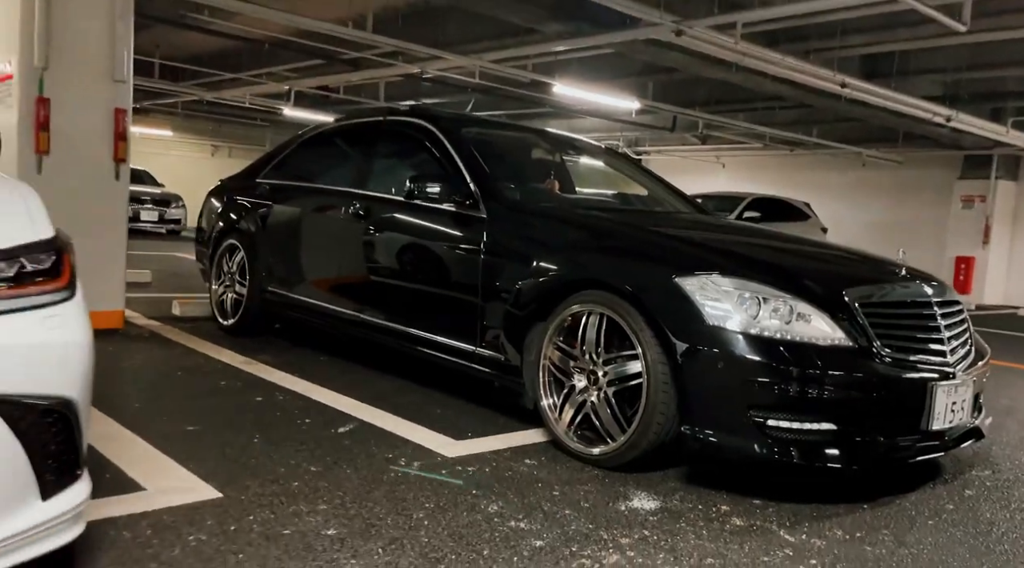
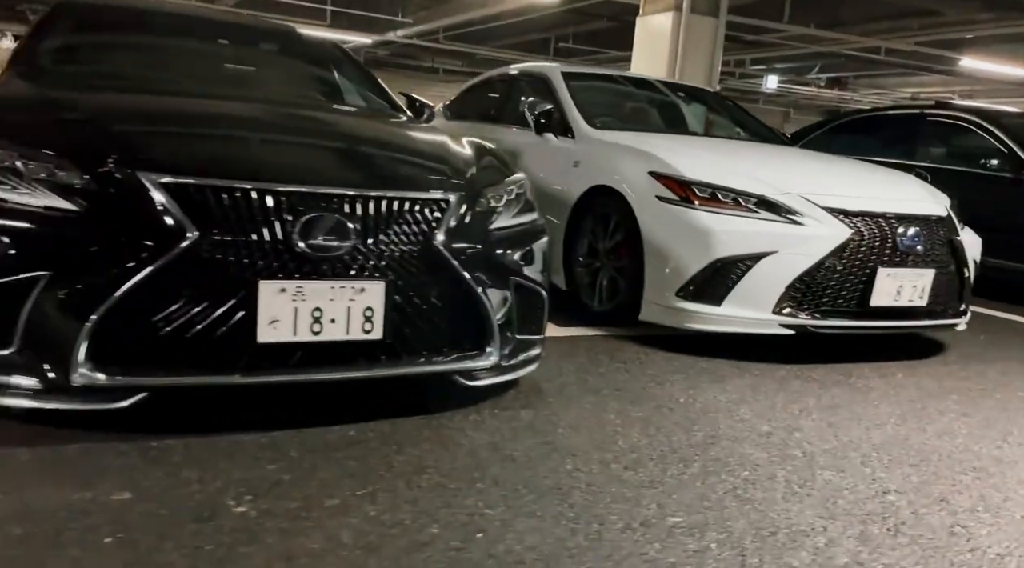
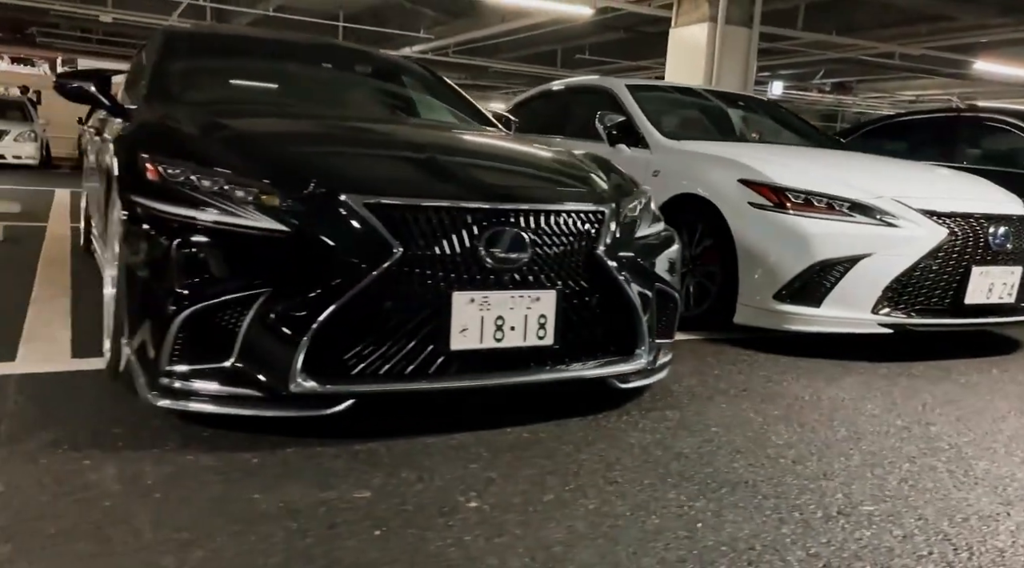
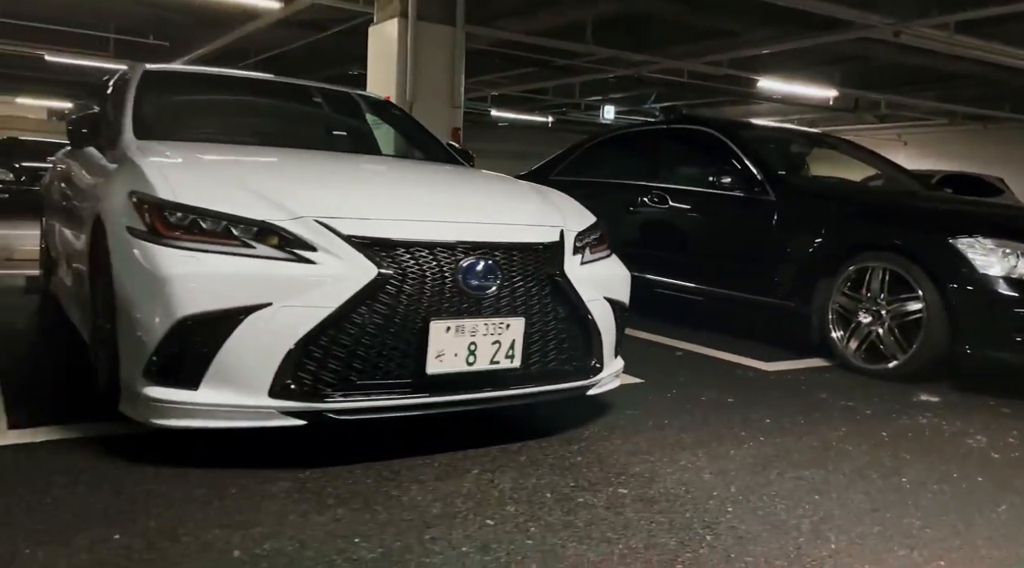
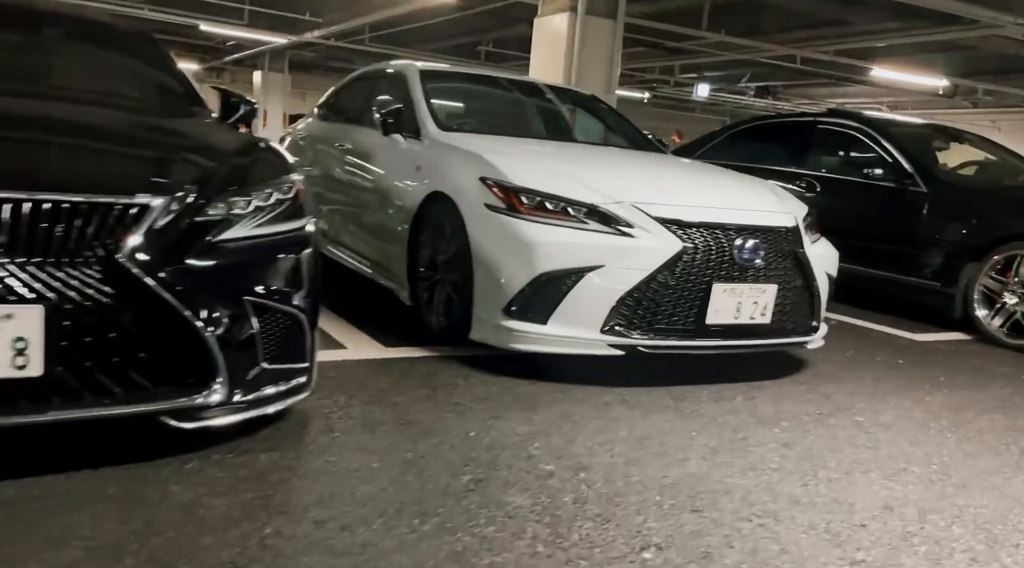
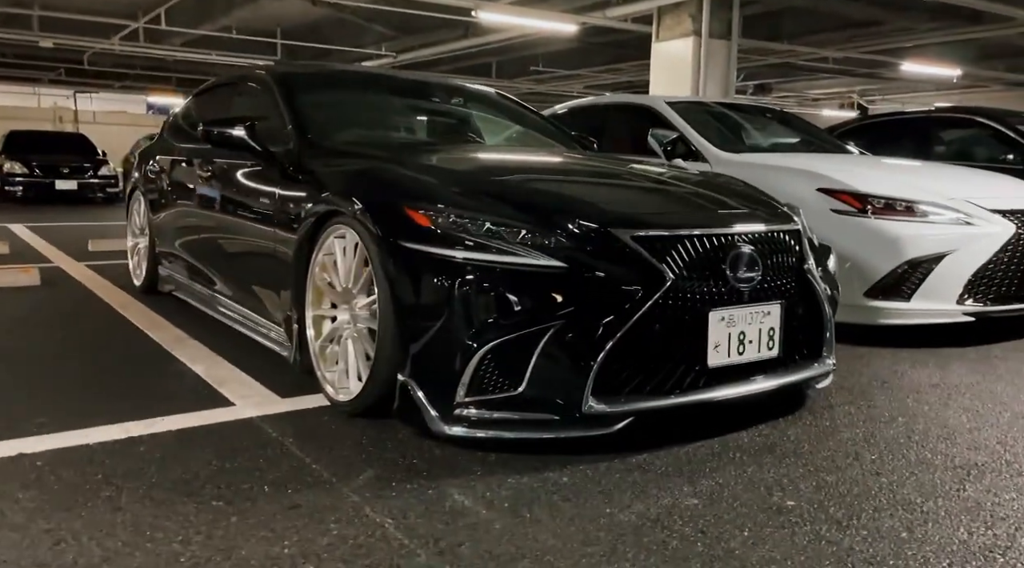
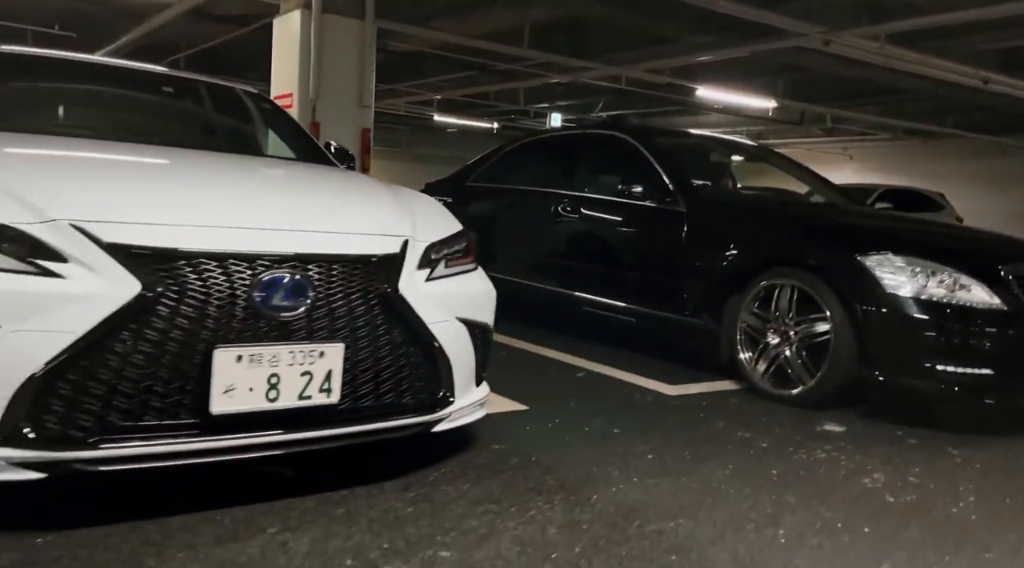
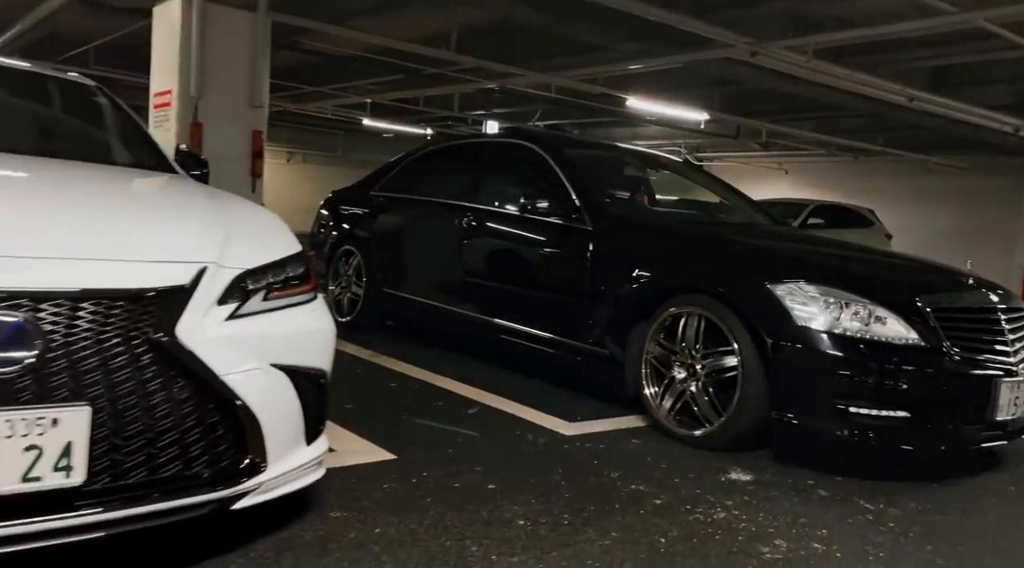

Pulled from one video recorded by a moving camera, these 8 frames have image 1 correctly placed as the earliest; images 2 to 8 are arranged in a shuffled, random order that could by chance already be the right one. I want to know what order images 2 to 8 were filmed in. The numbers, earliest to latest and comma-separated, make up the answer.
8, 7, 4, 5, 2, 3, 6
